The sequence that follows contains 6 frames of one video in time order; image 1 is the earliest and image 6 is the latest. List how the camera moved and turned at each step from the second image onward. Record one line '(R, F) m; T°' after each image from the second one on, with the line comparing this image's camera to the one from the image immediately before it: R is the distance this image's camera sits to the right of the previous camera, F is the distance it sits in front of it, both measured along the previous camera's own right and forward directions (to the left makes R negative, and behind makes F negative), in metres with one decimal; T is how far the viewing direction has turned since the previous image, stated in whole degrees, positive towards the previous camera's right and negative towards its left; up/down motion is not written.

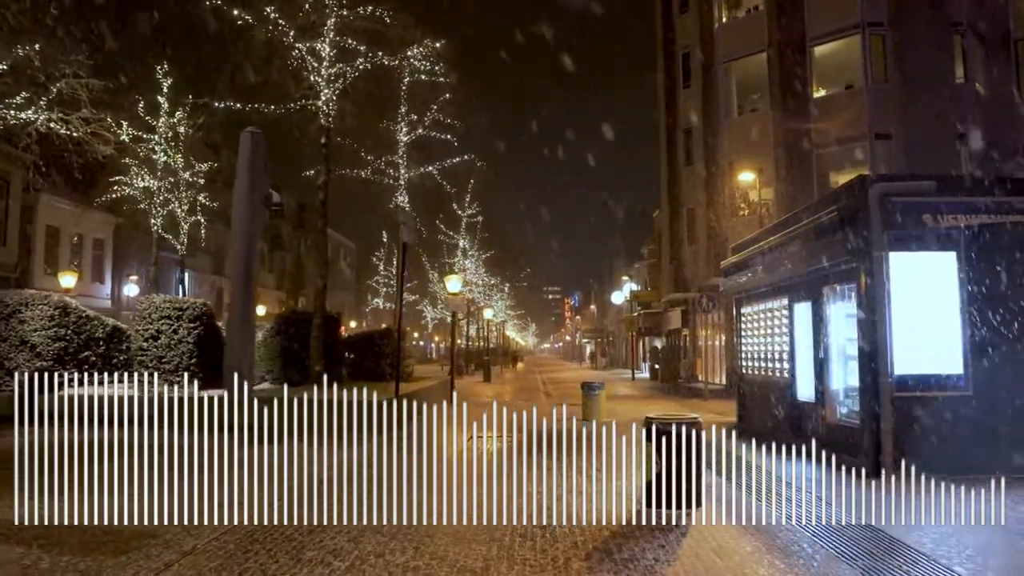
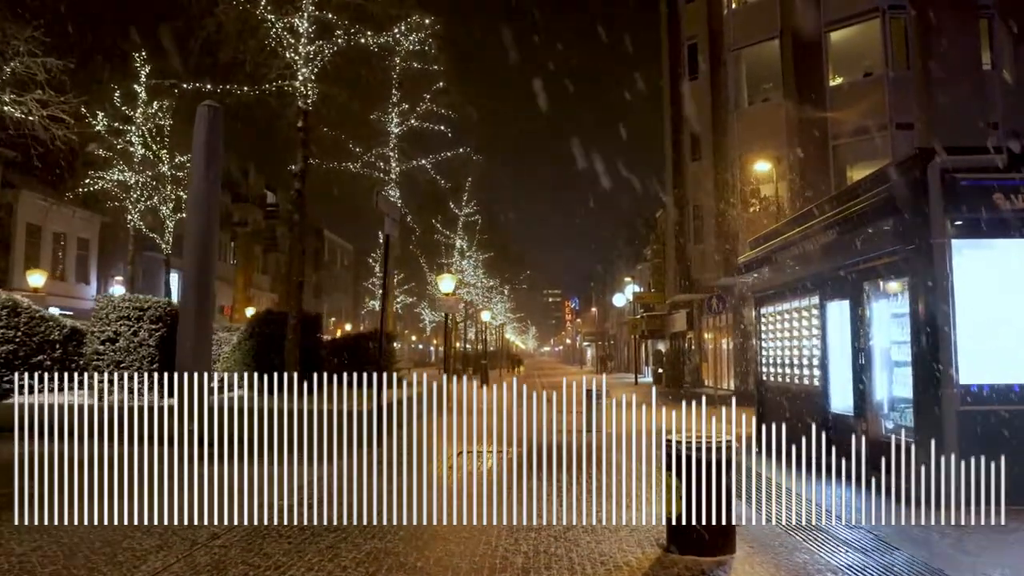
(+0.1, +1.5) m; 0°
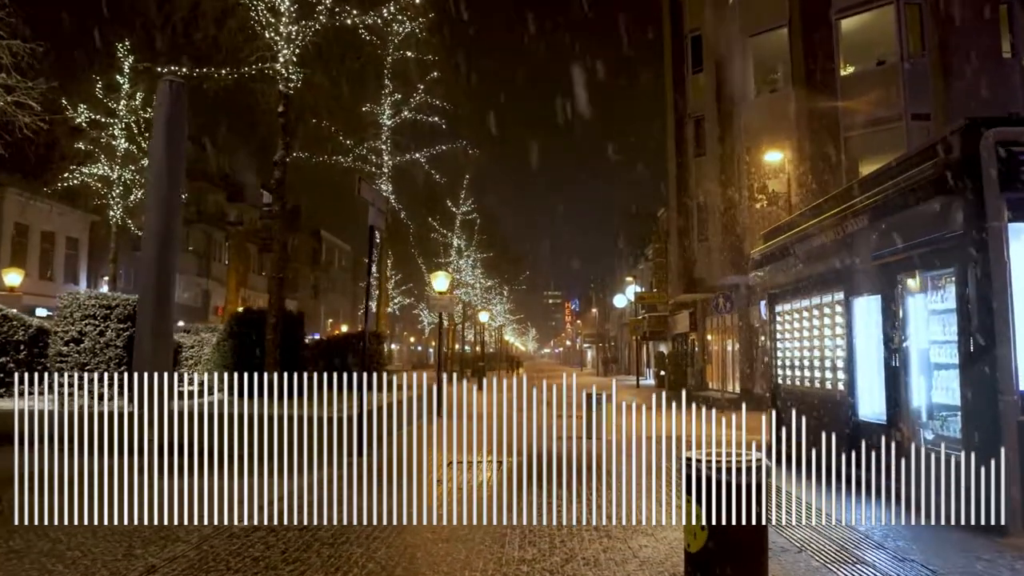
(+0.1, +1.0) m; 0°
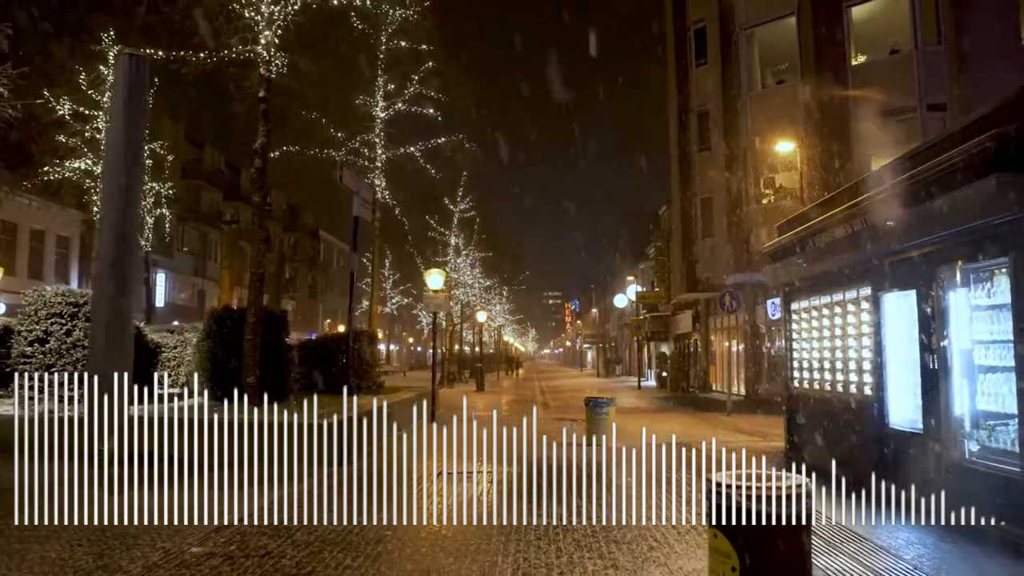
(+0.1, +0.9) m; 0°
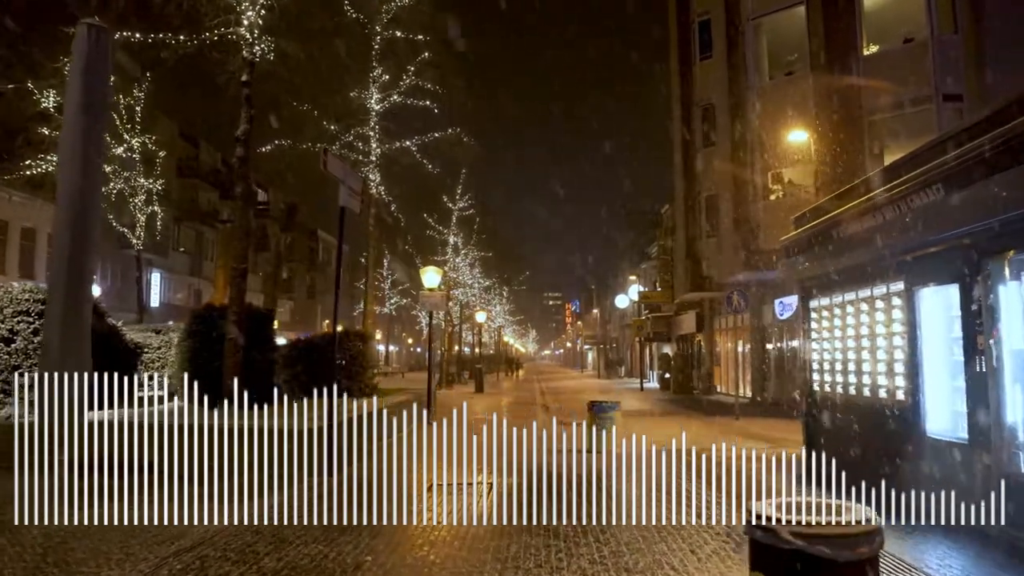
(0.0, +0.8) m; 0°
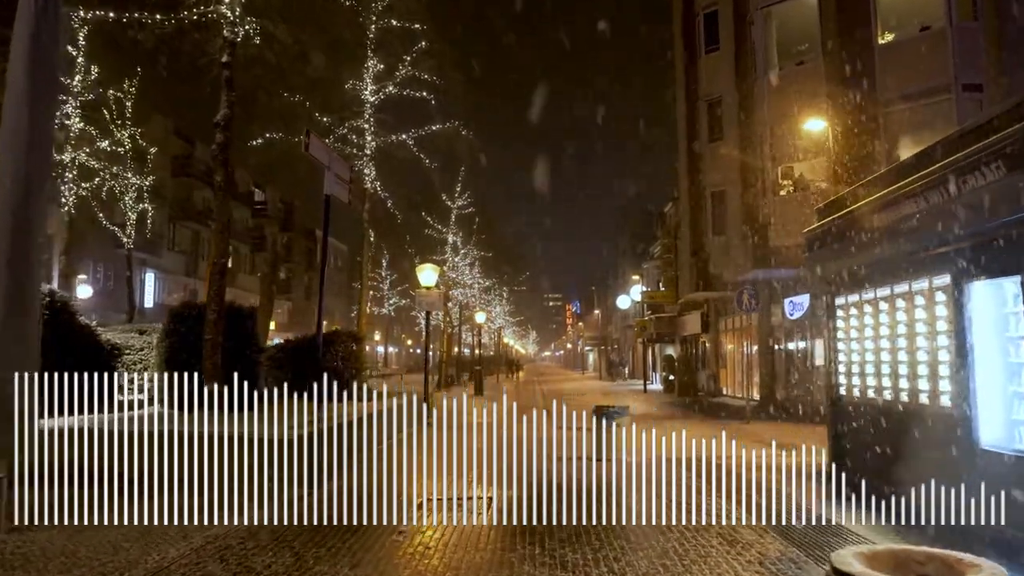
(0.0, +0.9) m; 0°
